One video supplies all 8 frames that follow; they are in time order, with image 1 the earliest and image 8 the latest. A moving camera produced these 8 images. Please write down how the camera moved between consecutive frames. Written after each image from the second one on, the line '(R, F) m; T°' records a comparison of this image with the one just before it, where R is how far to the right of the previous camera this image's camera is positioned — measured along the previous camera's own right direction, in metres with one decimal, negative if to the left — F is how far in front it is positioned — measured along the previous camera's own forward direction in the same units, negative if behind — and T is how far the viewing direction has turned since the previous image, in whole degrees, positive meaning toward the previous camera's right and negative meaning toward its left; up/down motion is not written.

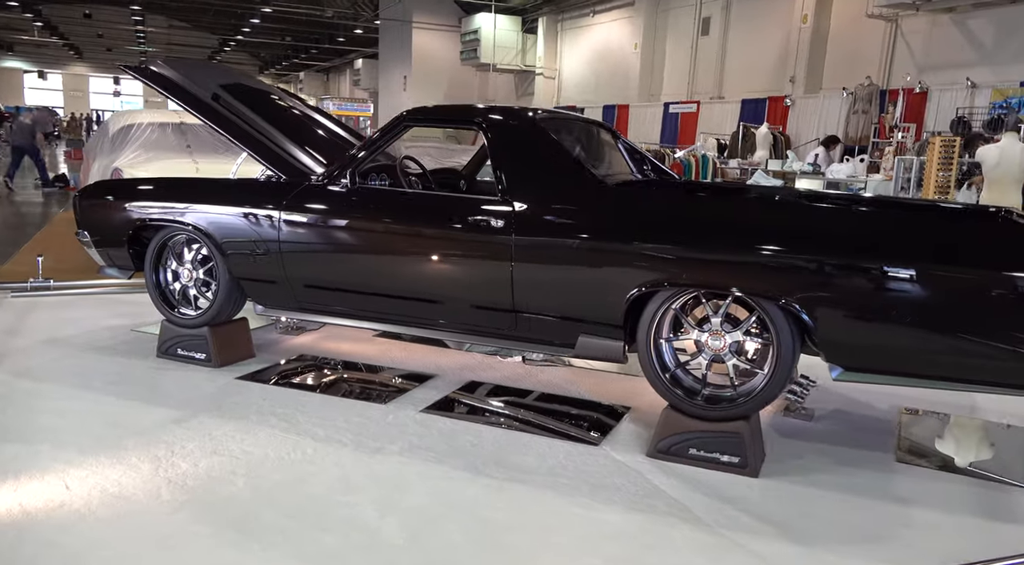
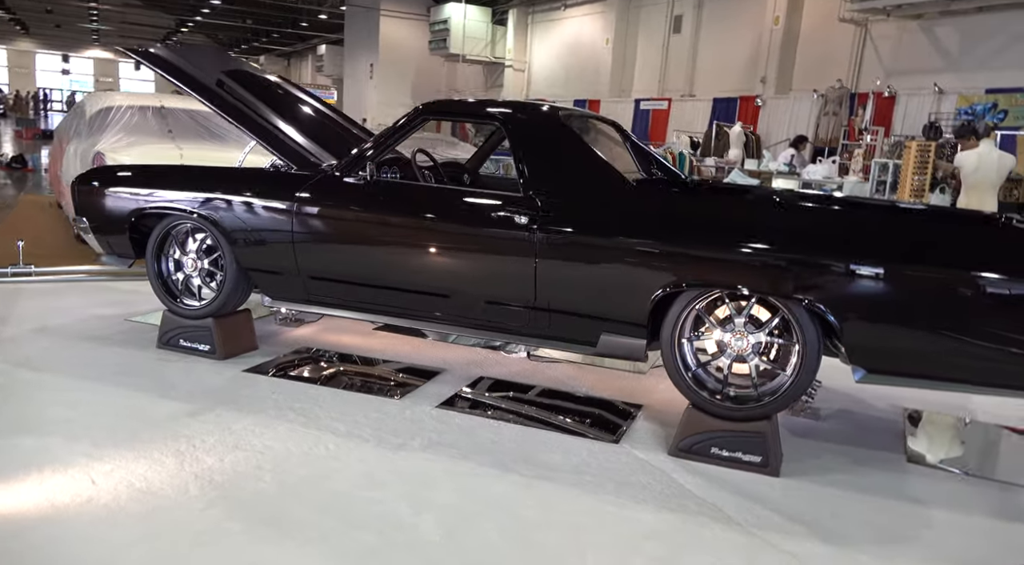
(-0.2, 0.0) m; +2°
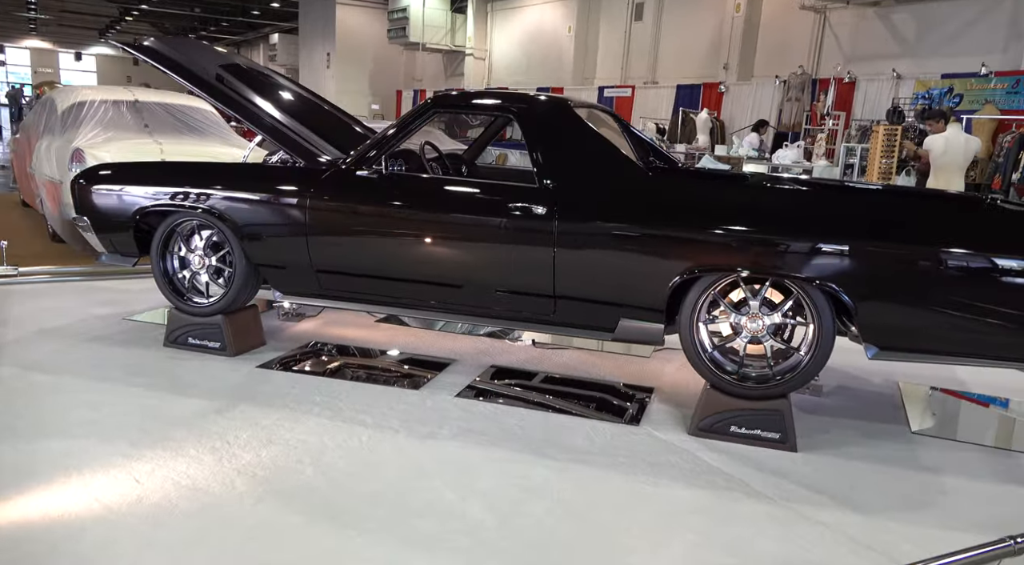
(-0.2, 0.0) m; +3°
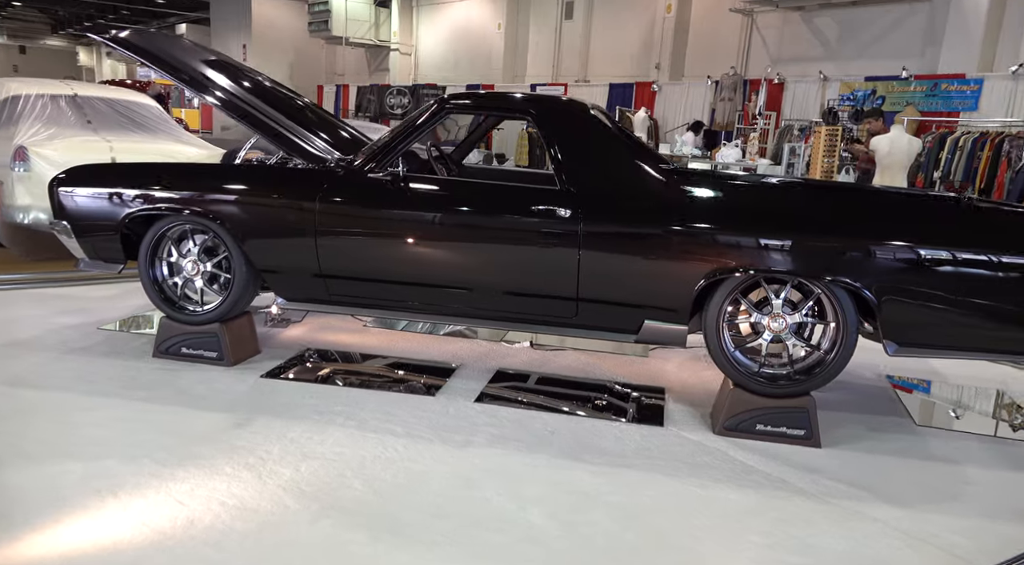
(-0.4, +0.1) m; +5°
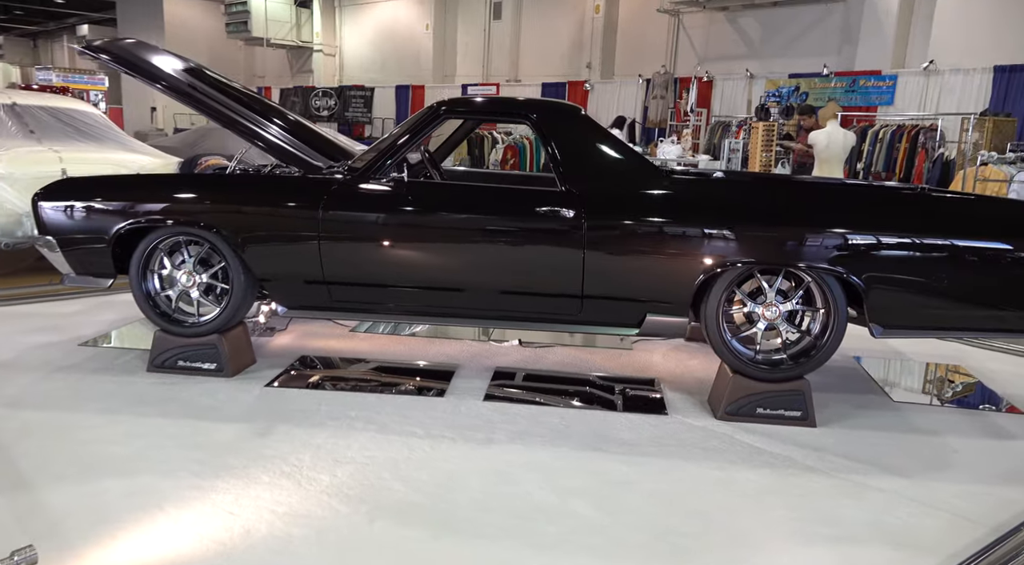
(-0.3, -0.1) m; +5°
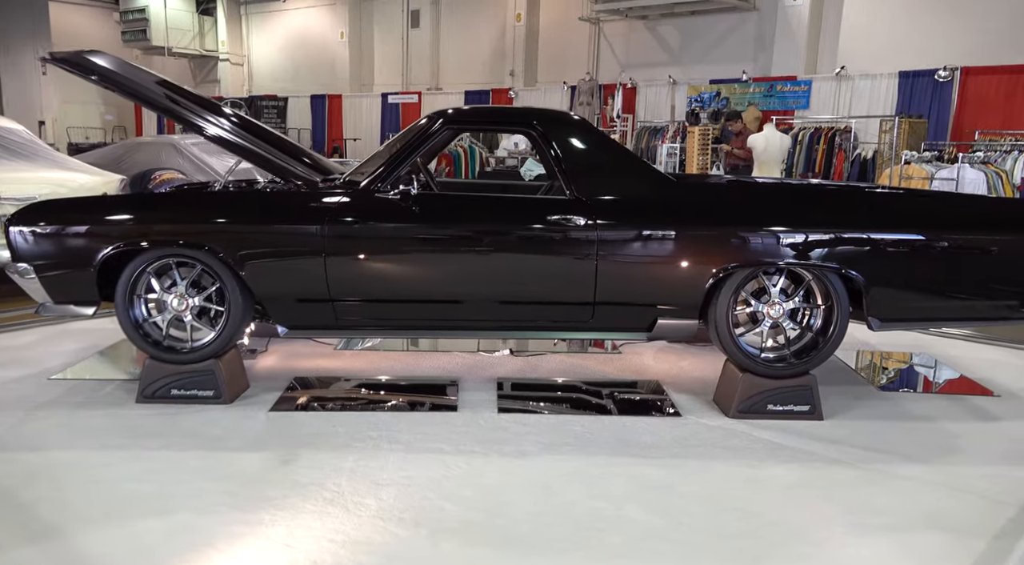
(-0.4, 0.0) m; +6°
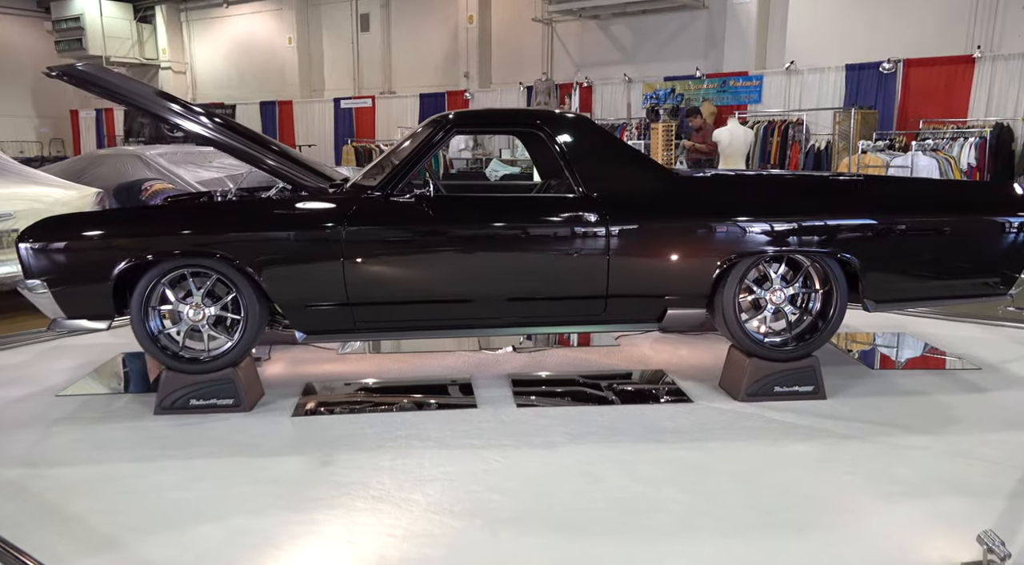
(-0.3, -0.1) m; +3°
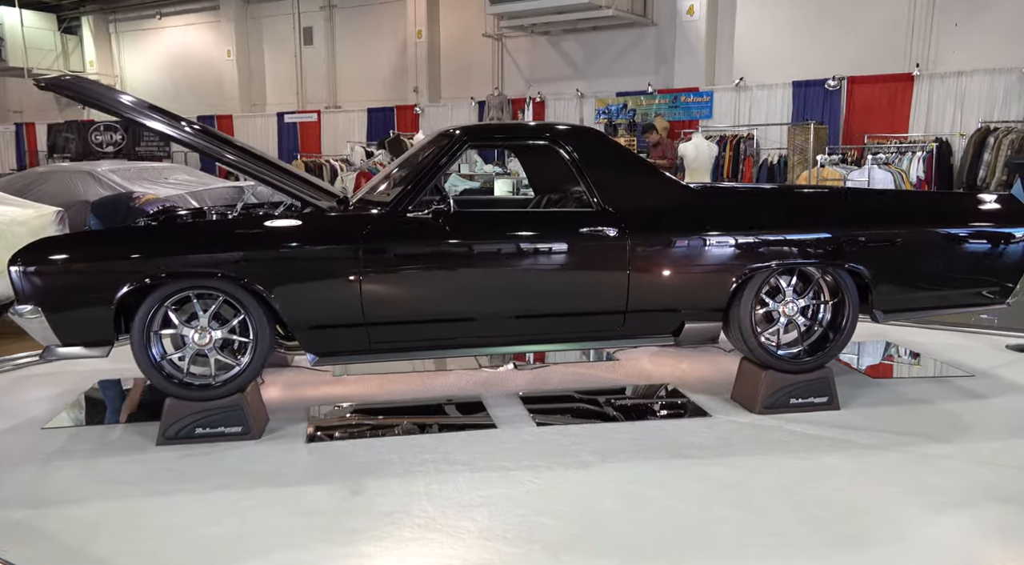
(-0.3, +0.1) m; +4°
